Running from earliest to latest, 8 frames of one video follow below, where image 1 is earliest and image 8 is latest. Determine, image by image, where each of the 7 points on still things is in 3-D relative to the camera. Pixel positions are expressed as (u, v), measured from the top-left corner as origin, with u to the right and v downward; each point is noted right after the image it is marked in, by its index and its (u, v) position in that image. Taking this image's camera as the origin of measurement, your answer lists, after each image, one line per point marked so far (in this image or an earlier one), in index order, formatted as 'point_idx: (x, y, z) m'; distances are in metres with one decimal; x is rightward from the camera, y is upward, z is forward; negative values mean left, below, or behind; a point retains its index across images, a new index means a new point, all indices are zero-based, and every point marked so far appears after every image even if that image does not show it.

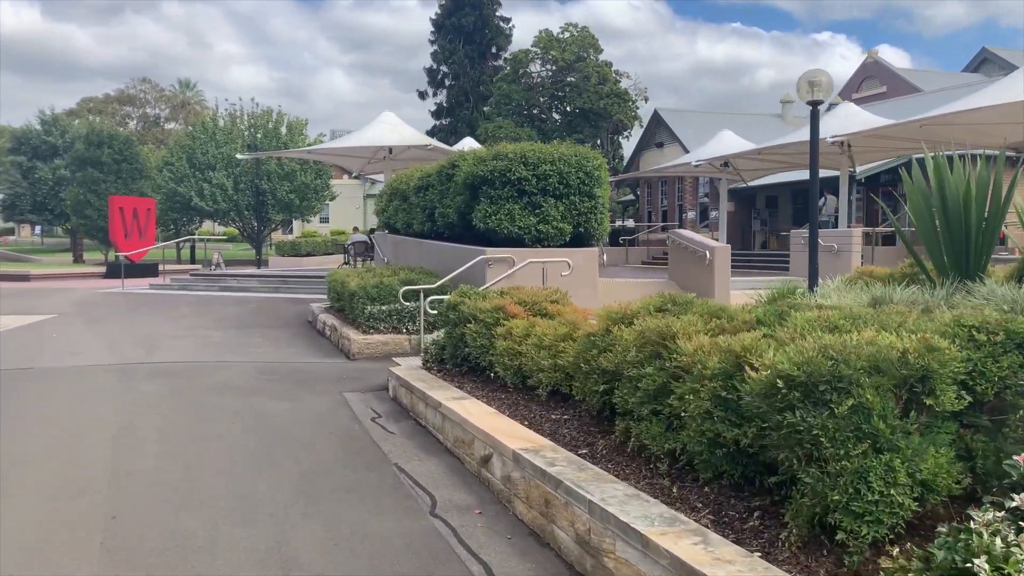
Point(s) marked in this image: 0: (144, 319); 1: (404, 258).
0: (-6.0, -0.5, +13.3) m
1: (-1.8, +0.5, +14.4) m
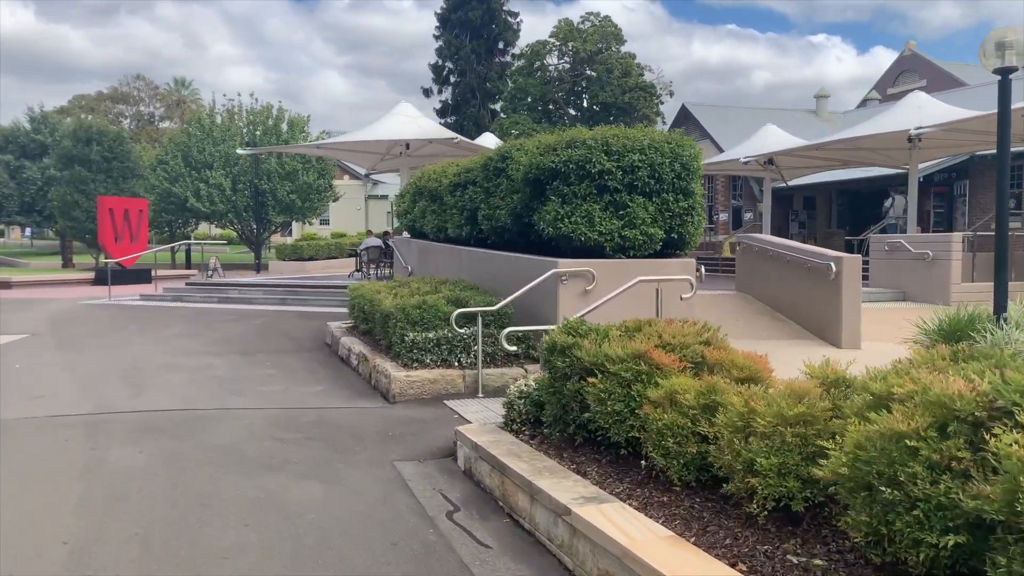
0: (-5.2, -0.7, +11.2) m
1: (-1.1, +0.2, +12.3) m
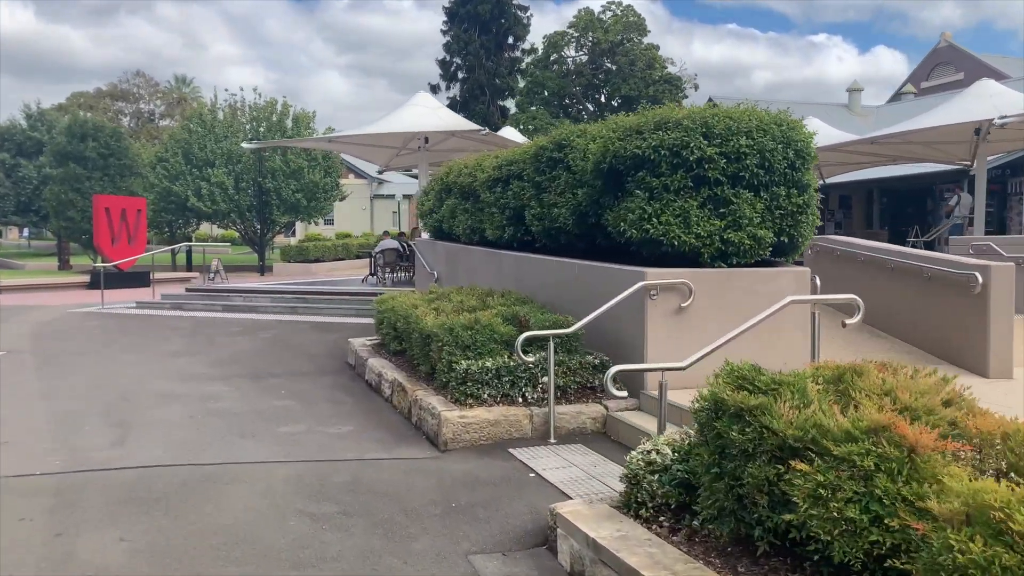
0: (-4.6, -0.8, +9.6) m
1: (-0.5, +0.1, +10.7) m
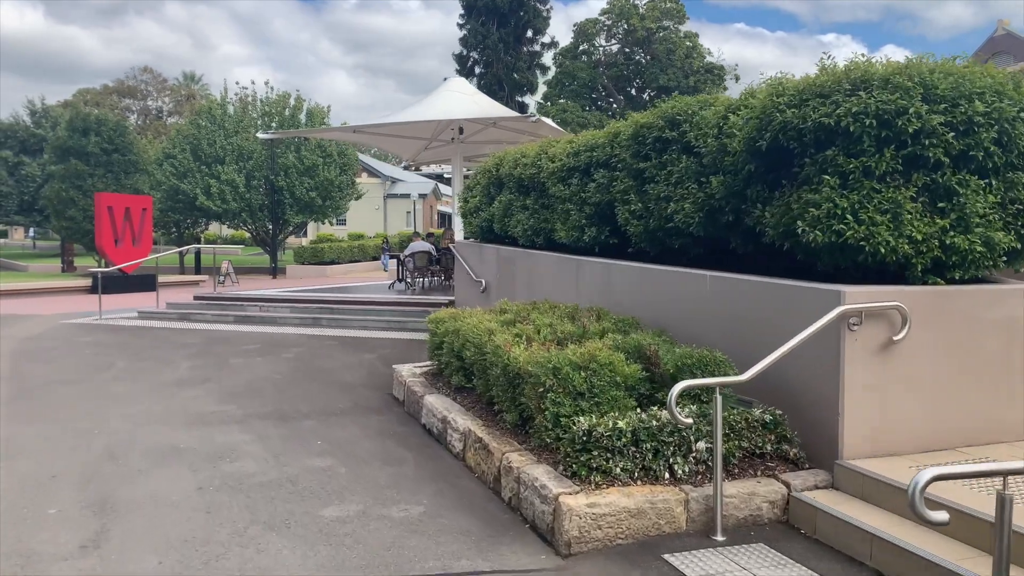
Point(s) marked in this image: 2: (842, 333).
0: (-3.8, -1.0, +7.8) m
1: (+0.3, 0.0, +8.9) m
2: (+1.8, -0.2, +4.4) m
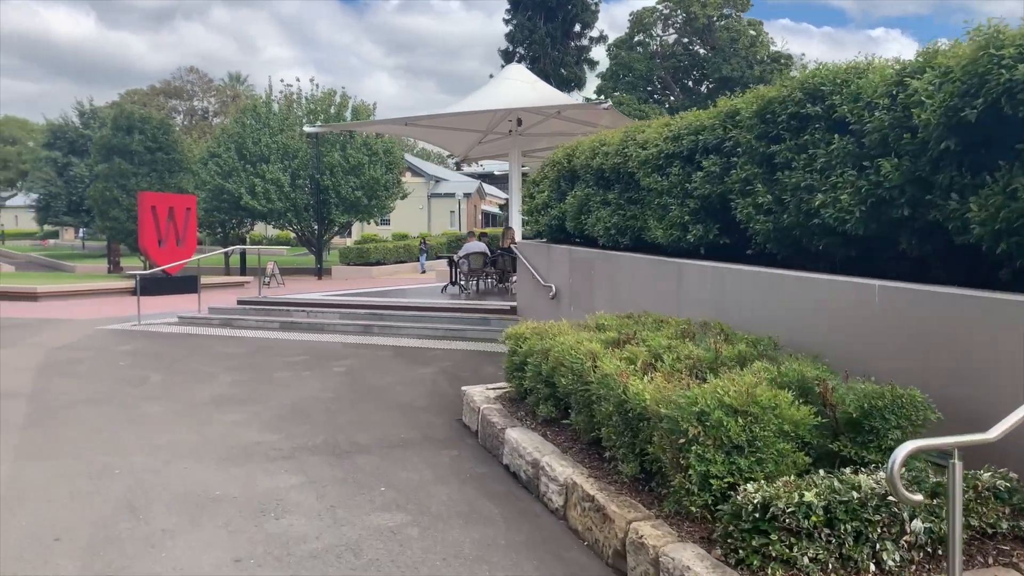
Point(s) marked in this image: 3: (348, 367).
0: (-3.1, -1.0, +6.8) m
1: (+1.1, -0.1, +7.7) m
2: (+2.3, -0.3, +3.1) m
3: (-1.8, -0.9, +9.1) m
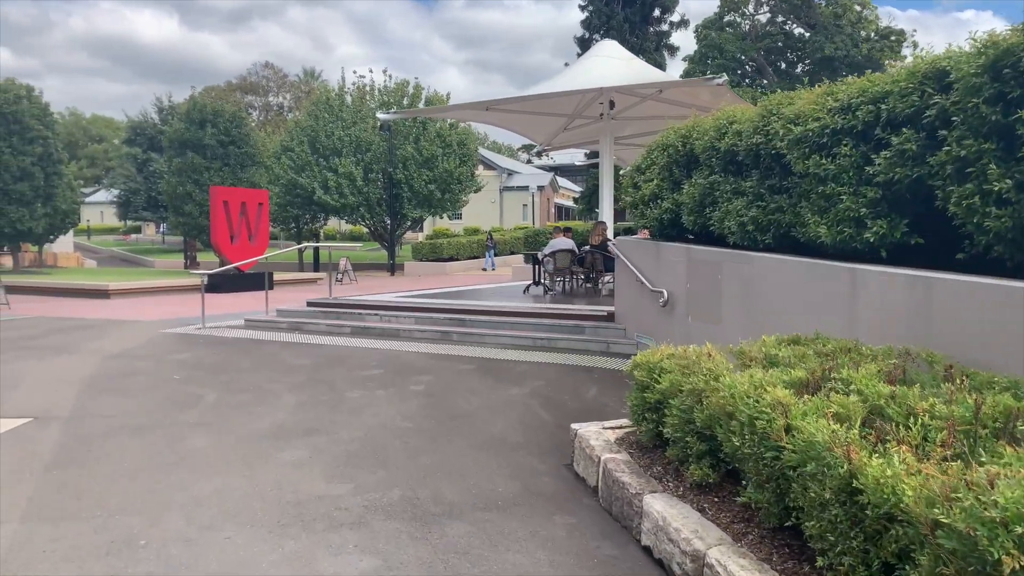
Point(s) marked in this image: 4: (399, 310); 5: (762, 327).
0: (-2.3, -1.1, +5.7) m
1: (+2.0, -0.2, +6.2) m
2: (+2.8, -0.4, +1.5) m
3: (-0.8, -0.9, +7.8) m
4: (-1.7, -0.3, +12.0) m
5: (+2.0, -0.3, +6.5) m
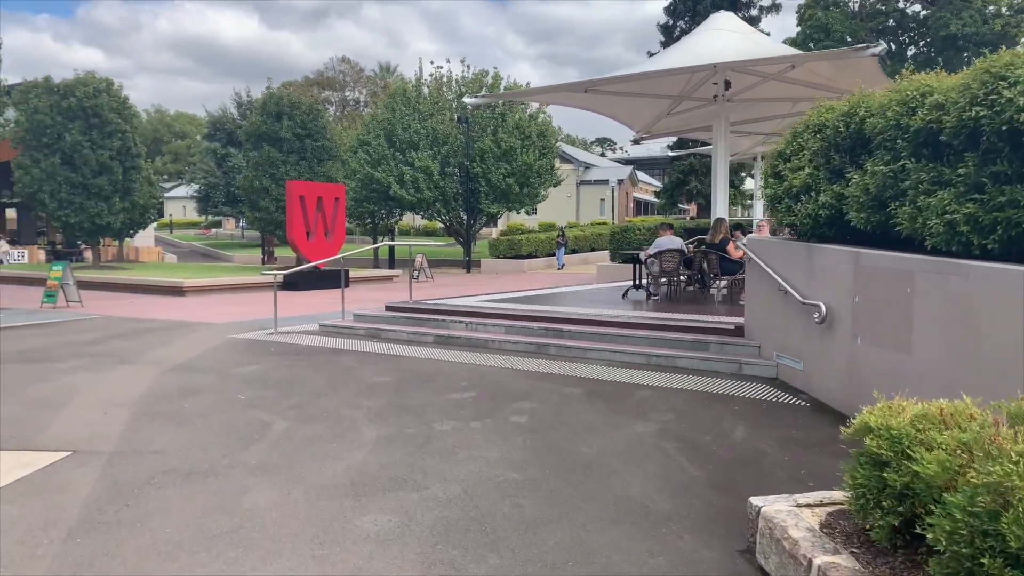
0: (-1.5, -1.2, +4.5) m
1: (+2.8, -0.3, +4.7) m
2: (+3.2, -0.6, -0.1) m
3: (+0.2, -1.0, +6.5) m
4: (-0.3, -0.4, +10.8) m
5: (+2.8, -0.4, +4.9) m
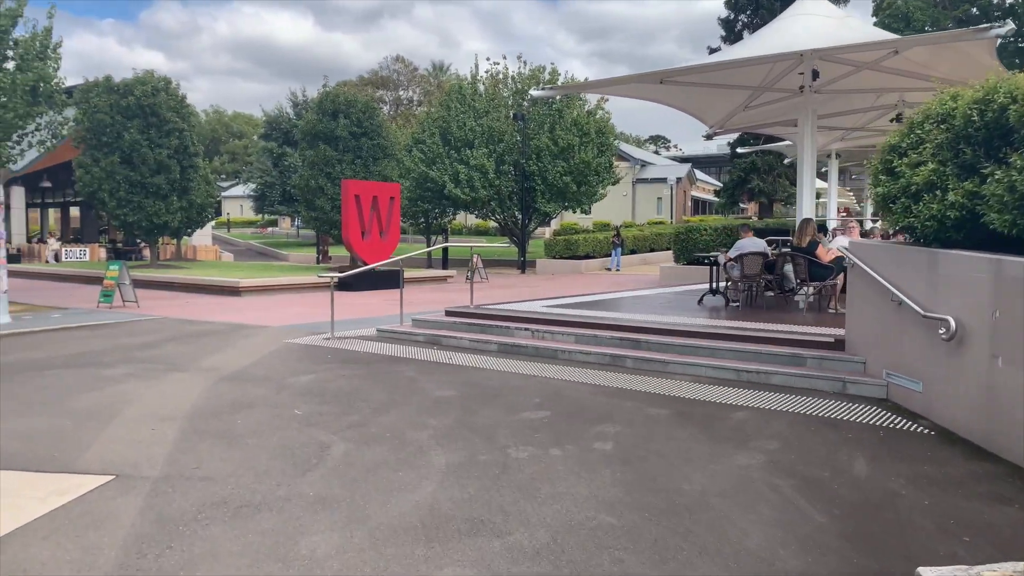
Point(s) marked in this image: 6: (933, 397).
0: (-1.0, -1.3, +3.9) m
1: (+3.3, -0.4, +3.8) m
2: (+3.4, -0.7, -0.9) m
3: (+0.8, -1.1, +5.8) m
4: (+0.5, -0.4, +10.1) m
5: (+3.3, -0.5, +4.1) m
6: (+3.2, -0.8, +6.2) m
